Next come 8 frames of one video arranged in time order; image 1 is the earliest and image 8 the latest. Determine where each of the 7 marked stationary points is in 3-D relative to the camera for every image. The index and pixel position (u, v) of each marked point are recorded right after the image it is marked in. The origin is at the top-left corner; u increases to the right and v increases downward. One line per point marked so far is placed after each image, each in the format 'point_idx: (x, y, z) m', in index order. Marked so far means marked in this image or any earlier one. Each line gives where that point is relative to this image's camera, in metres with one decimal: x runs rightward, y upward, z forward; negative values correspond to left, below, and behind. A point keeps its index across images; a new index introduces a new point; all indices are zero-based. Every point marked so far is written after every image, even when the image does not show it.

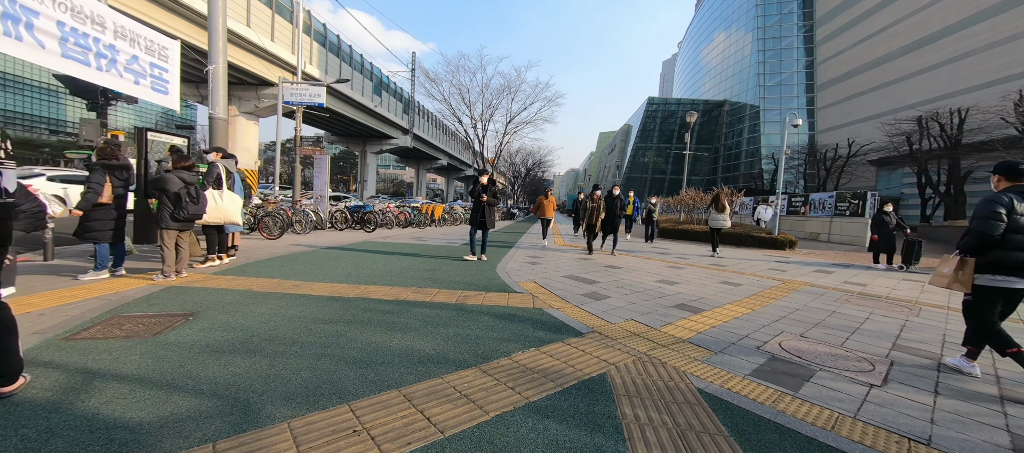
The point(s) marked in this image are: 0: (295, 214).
0: (-6.0, +0.3, +10.6) m
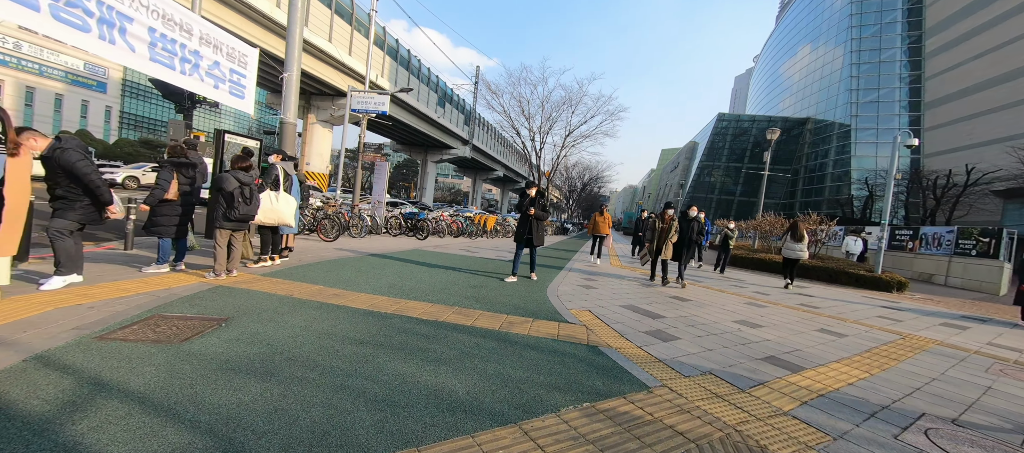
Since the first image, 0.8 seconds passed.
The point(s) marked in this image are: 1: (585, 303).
0: (-4.5, +0.2, +10.8) m
1: (+1.0, -1.1, +5.4) m
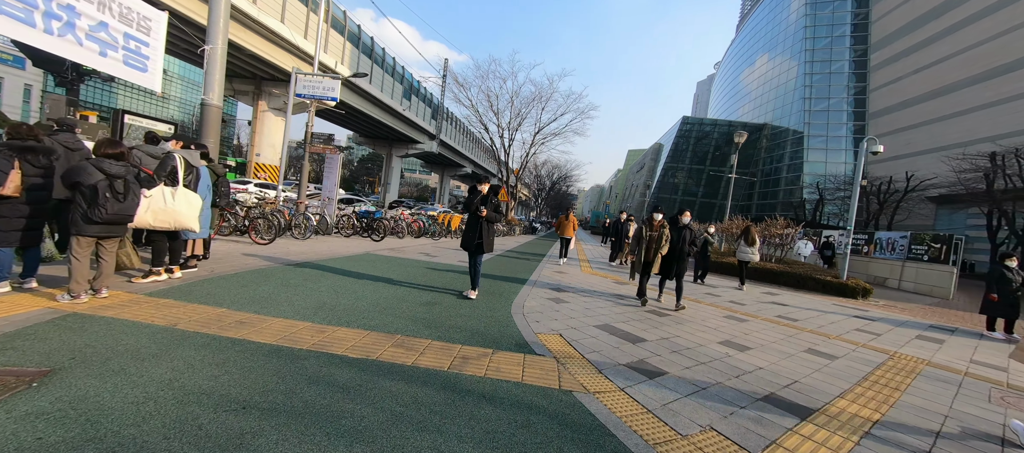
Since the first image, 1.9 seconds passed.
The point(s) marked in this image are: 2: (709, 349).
0: (-5.5, +0.2, +9.6) m
1: (+0.5, -1.2, +4.7) m
2: (+2.3, -1.4, +4.5) m
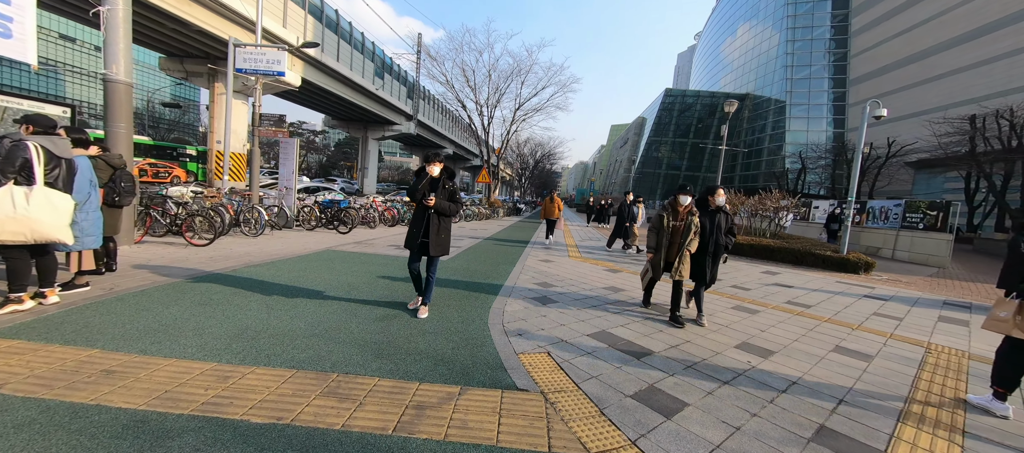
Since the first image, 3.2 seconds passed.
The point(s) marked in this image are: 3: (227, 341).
0: (-5.9, +0.3, +8.4) m
1: (+0.3, -1.1, +3.8) m
2: (+2.1, -1.3, +3.7) m
3: (-2.4, -0.9, +3.2) m
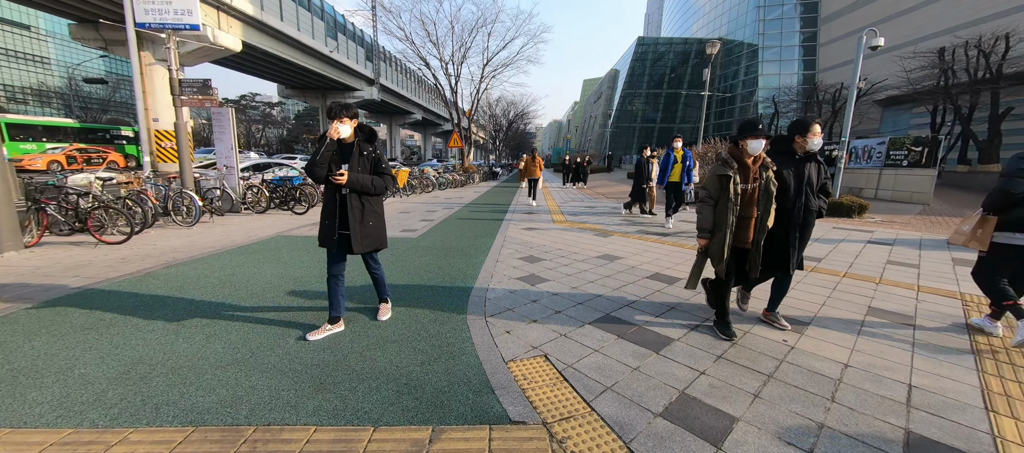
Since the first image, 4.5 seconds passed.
0: (-6.4, +0.5, +7.2) m
1: (+0.2, -0.8, +3.1) m
2: (+2.0, -0.9, +3.0) m
3: (-2.4, -0.9, +2.3) m
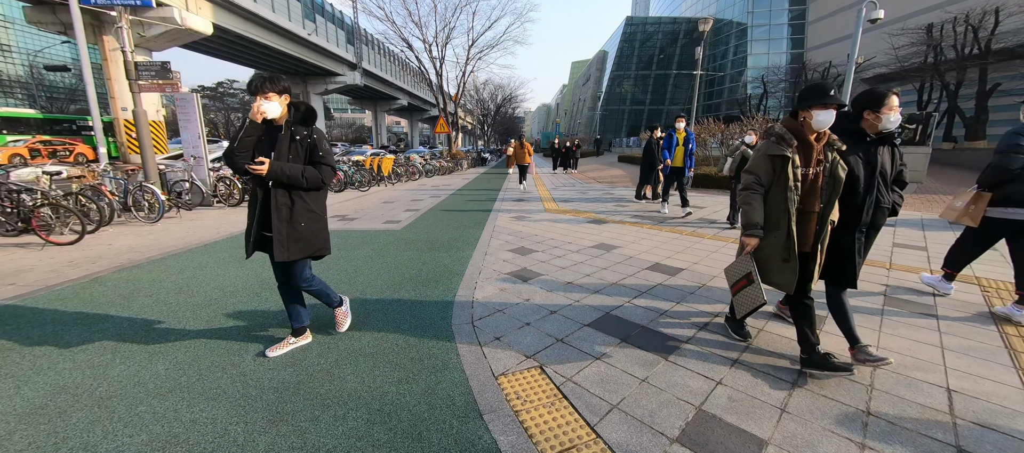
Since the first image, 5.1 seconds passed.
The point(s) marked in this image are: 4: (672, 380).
0: (-6.6, +0.6, +6.6) m
1: (+0.1, -0.8, +2.8) m
2: (+1.9, -0.8, +2.8) m
3: (-2.5, -1.0, +1.9) m
4: (+0.9, -0.9, +2.3) m
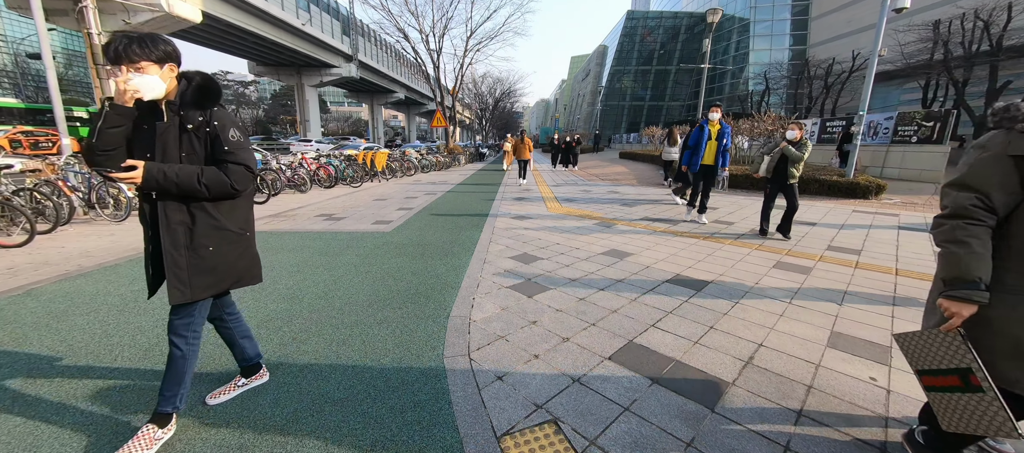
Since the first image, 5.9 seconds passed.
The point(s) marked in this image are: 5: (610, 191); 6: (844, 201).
0: (-6.6, +0.6, +6.1) m
1: (+0.1, -0.9, +2.2) m
2: (+1.9, -0.9, +2.3) m
3: (-2.4, -1.1, +1.3) m
4: (+1.0, -1.0, +1.8) m
5: (+2.6, +0.9, +10.2) m
6: (+7.1, +0.5, +8.1) m
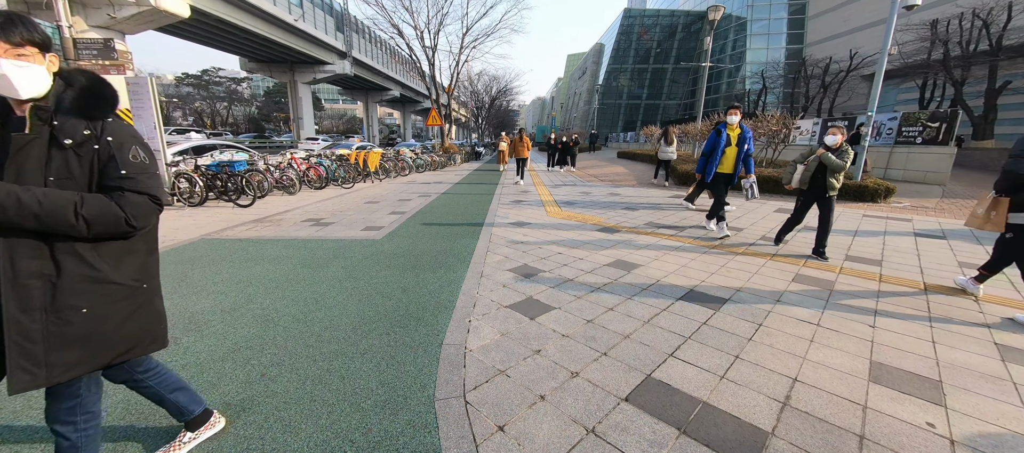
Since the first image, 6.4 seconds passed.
0: (-6.6, +0.5, +5.7) m
1: (+0.2, -1.0, +1.9) m
2: (+1.9, -1.0, +1.9) m
3: (-2.4, -1.2, +1.0) m
4: (+1.0, -1.1, +1.4) m
5: (+2.6, +0.9, +9.9) m
6: (+7.0, +0.4, +7.9) m
